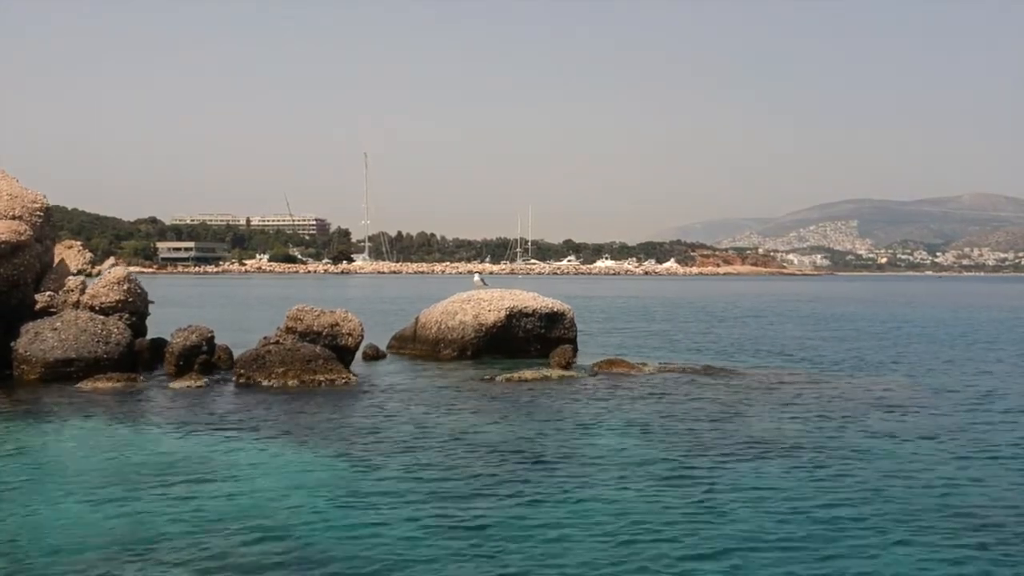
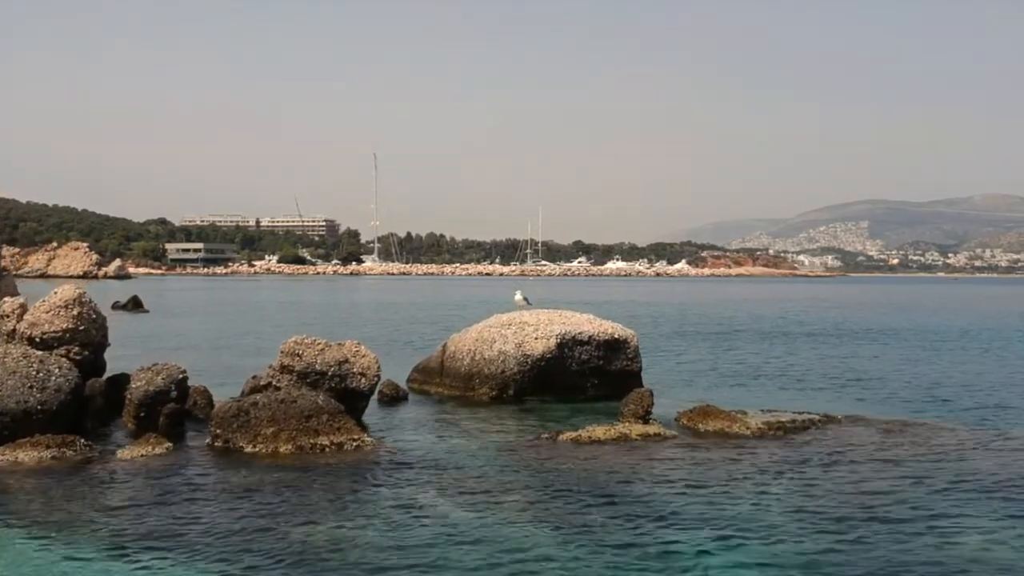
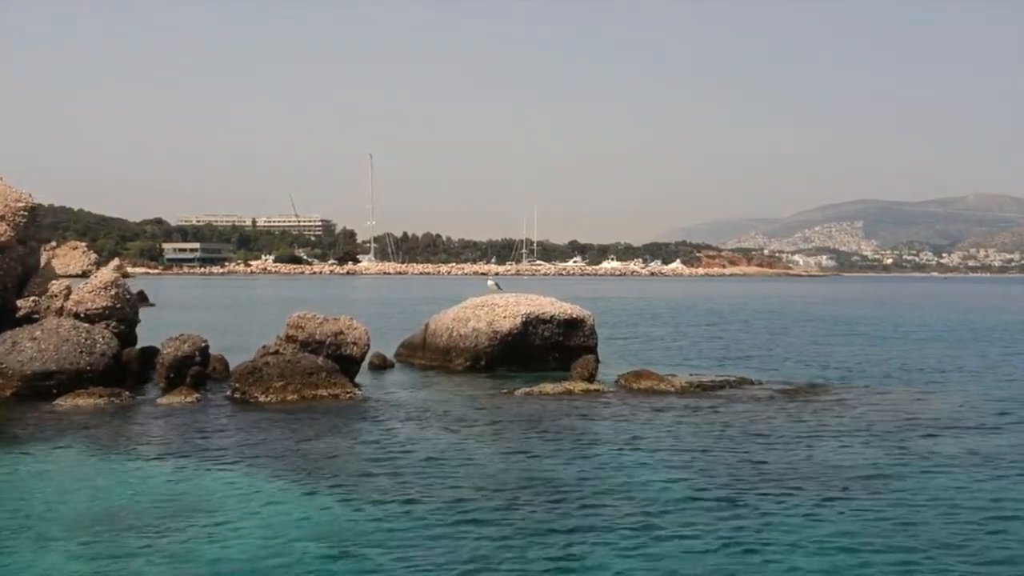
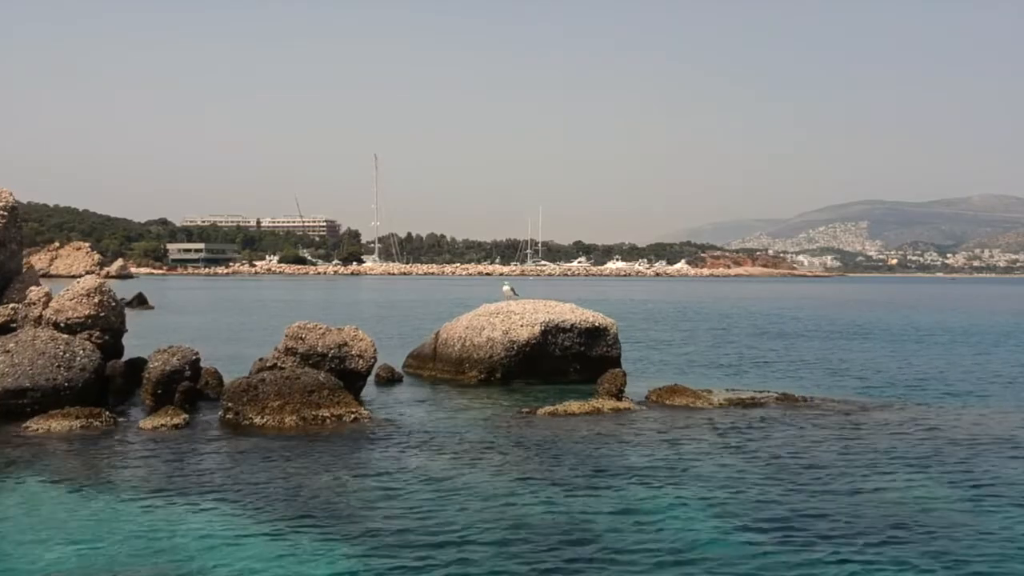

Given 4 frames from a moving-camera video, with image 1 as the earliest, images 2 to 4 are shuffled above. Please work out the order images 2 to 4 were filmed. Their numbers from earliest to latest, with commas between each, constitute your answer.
3, 4, 2
